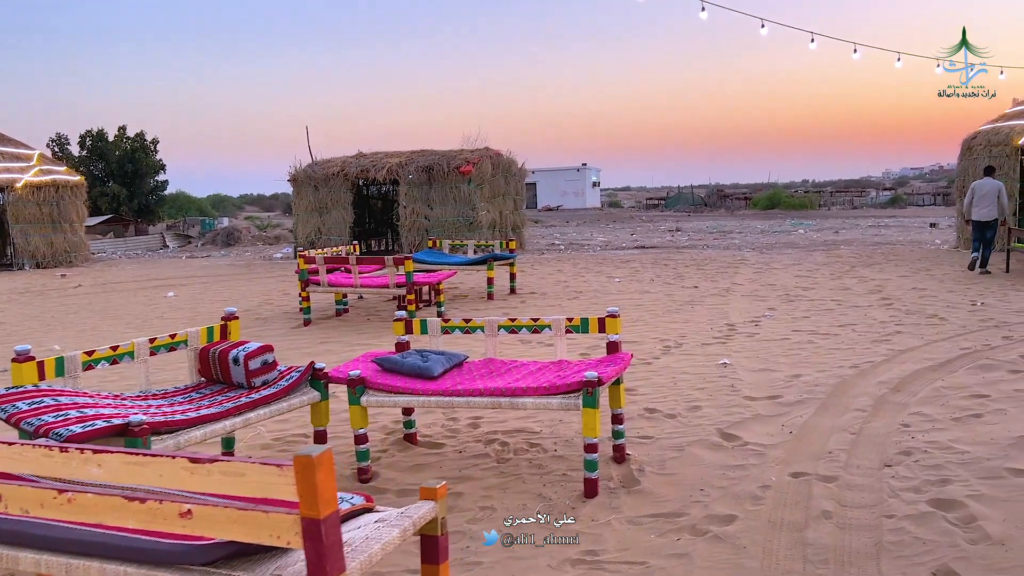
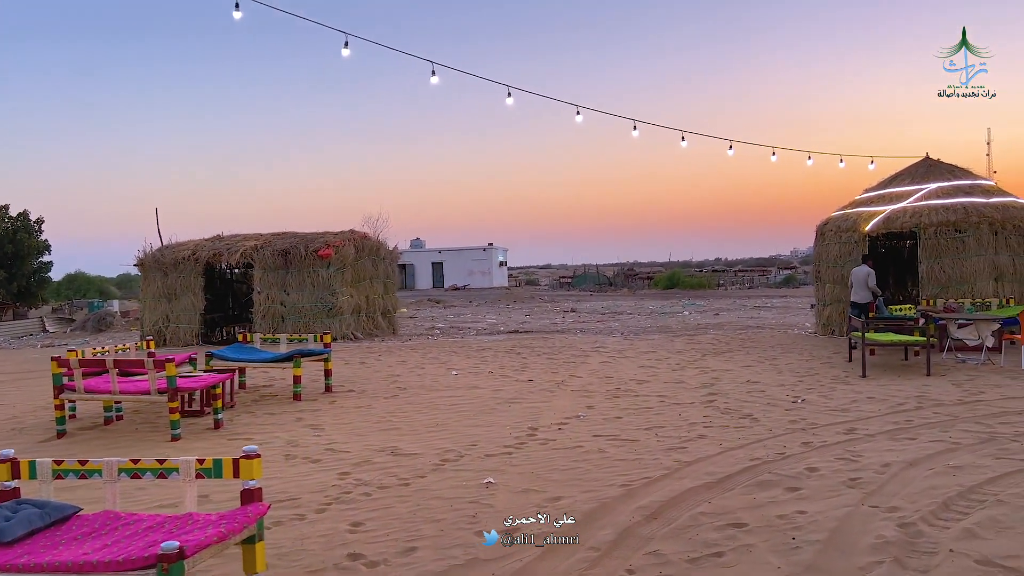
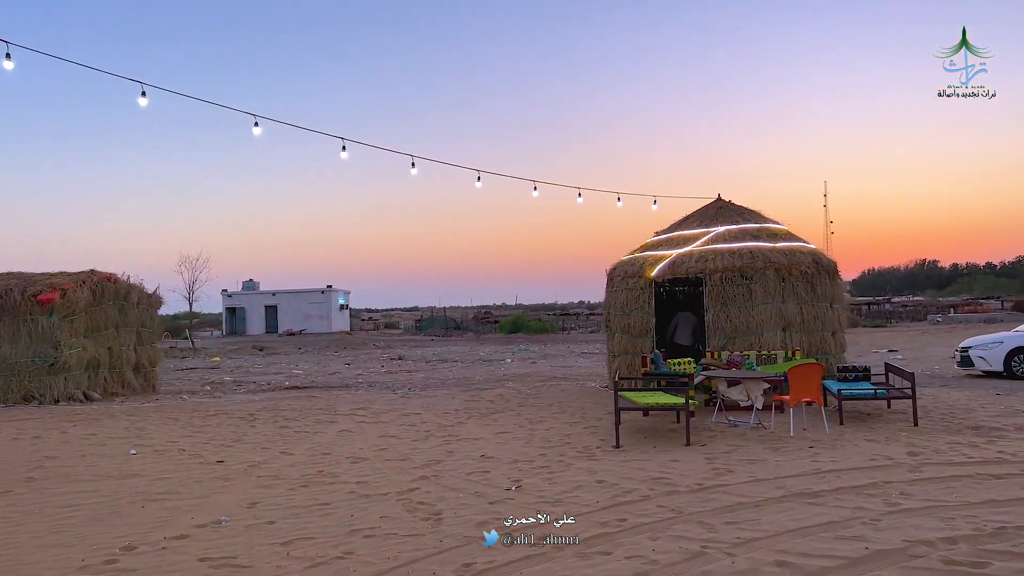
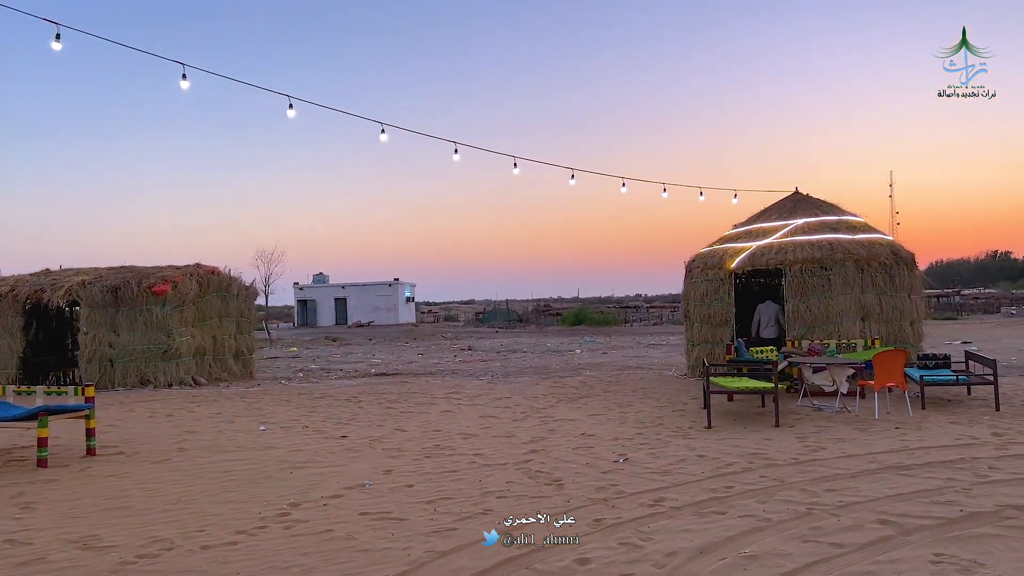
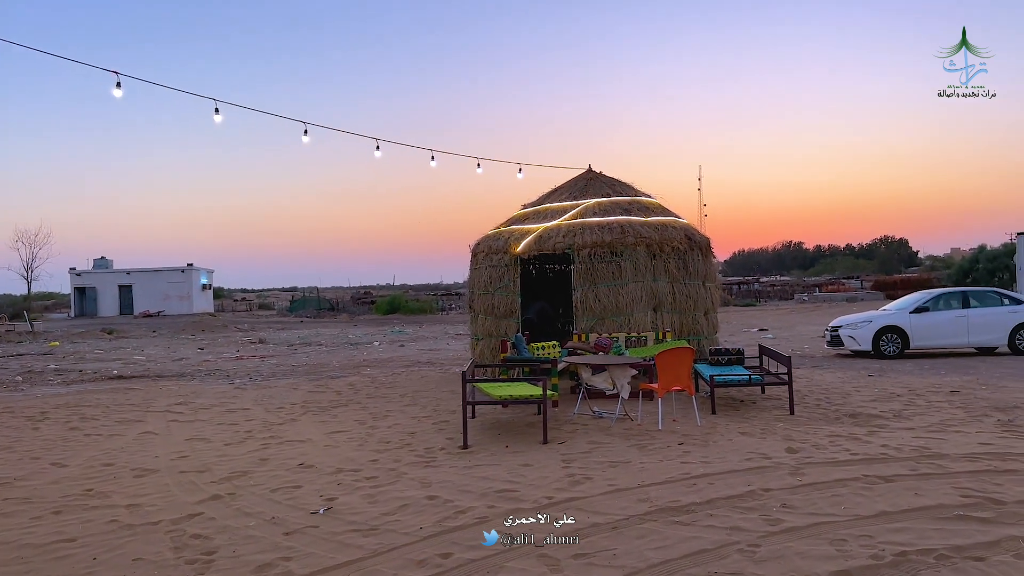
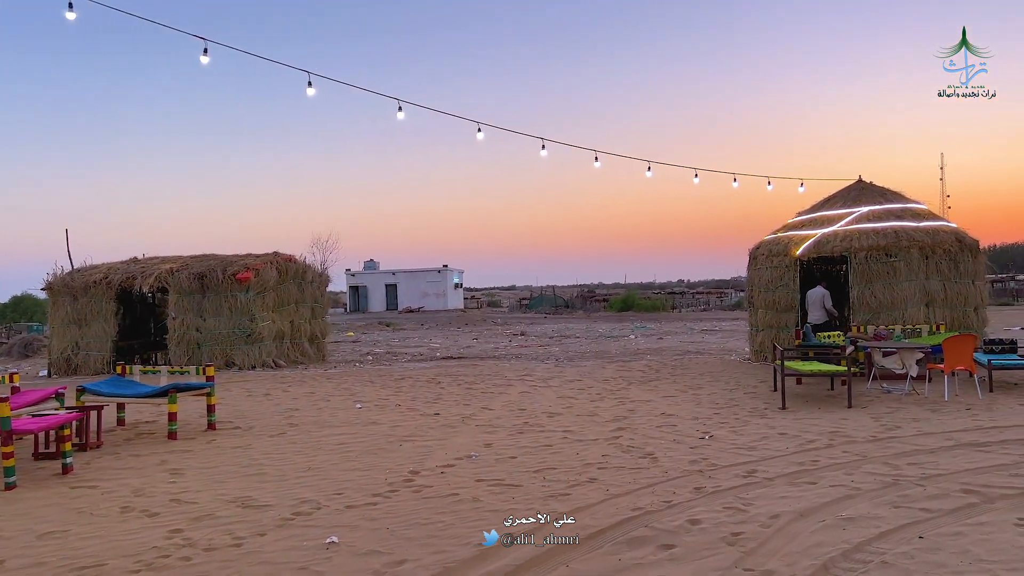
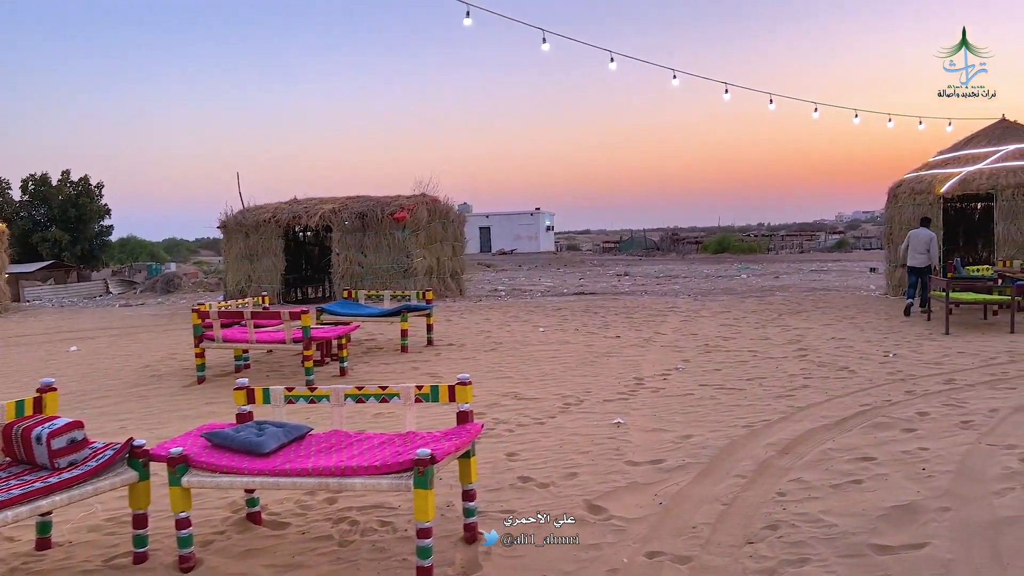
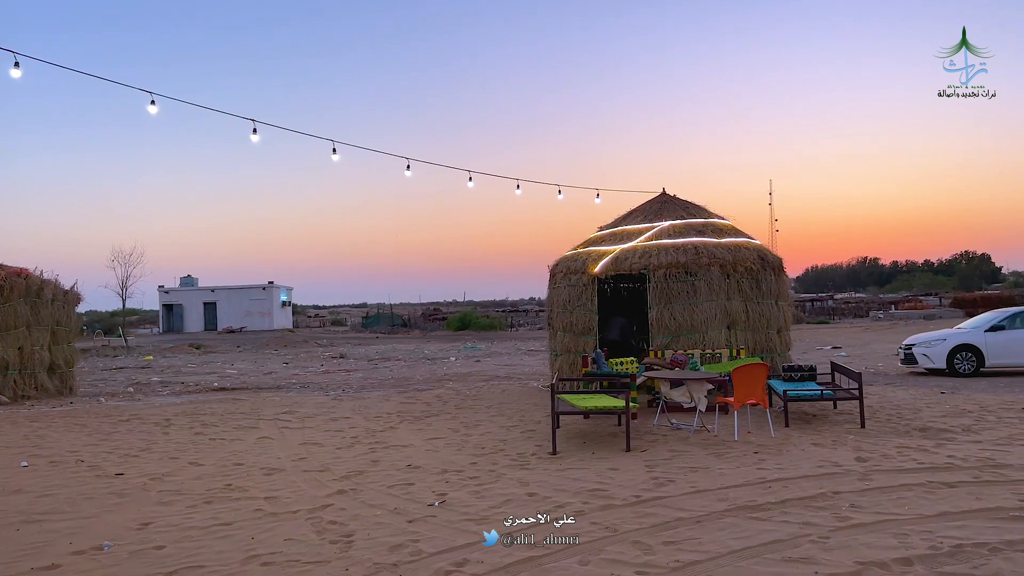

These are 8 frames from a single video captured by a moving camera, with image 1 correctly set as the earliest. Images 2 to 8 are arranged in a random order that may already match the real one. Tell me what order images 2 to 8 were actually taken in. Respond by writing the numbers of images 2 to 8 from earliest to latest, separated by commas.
7, 2, 6, 4, 3, 8, 5
